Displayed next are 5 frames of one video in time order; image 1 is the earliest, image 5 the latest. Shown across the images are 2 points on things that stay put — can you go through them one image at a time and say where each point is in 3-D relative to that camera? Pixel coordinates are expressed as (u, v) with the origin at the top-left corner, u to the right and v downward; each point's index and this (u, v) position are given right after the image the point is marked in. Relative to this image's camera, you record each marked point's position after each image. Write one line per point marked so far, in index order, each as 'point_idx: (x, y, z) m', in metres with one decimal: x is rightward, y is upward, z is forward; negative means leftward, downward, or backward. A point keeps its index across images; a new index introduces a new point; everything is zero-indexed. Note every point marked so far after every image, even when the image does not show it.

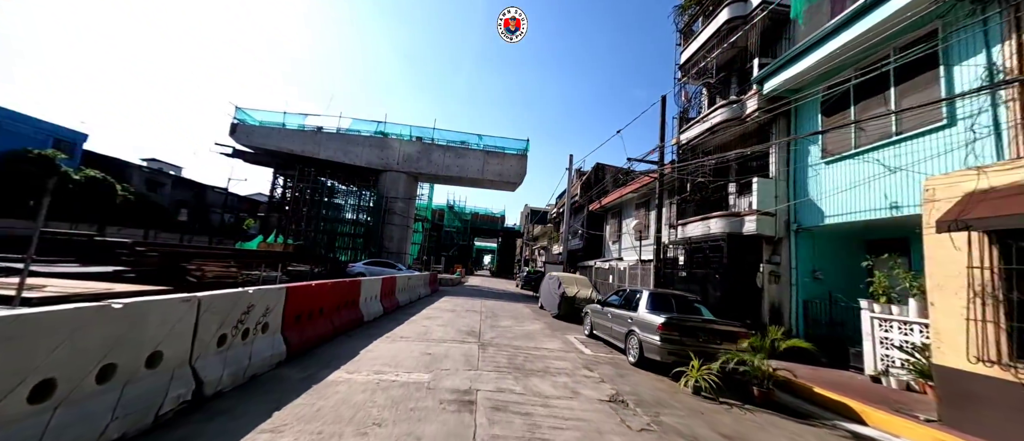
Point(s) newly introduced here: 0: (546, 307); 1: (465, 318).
0: (+1.4, -3.7, +15.1) m
1: (-1.6, -3.3, +11.9) m
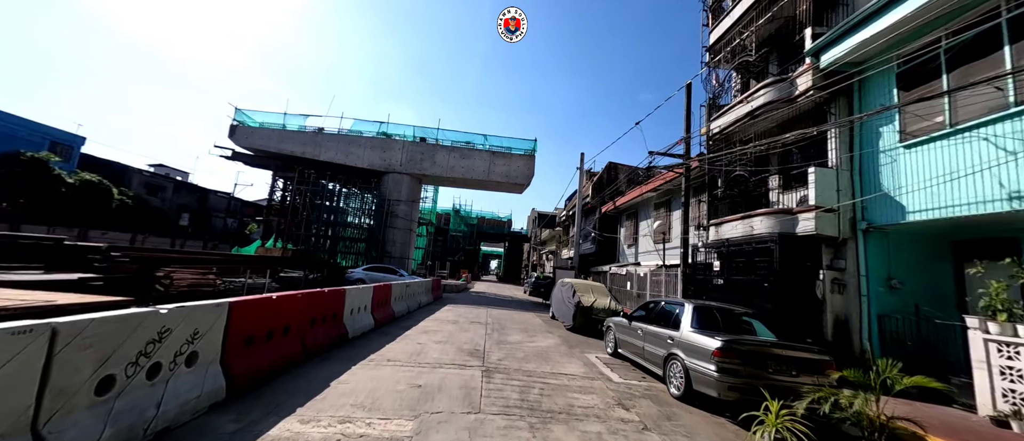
0: (+1.8, -3.7, +13.6) m
1: (-1.3, -3.3, +10.4) m
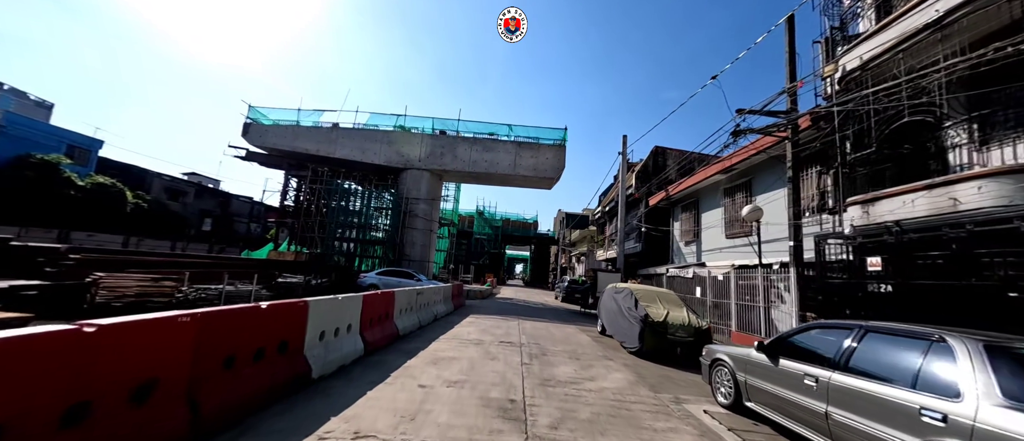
0: (+3.0, -3.3, +10.3) m
1: (-0.3, -2.9, +7.4) m
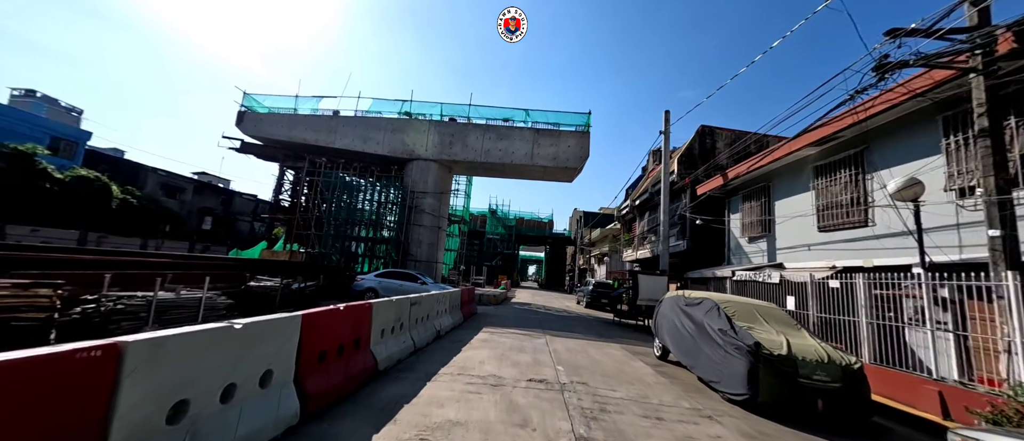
0: (+3.6, -2.9, +7.1) m
1: (+0.2, -2.5, +4.3) m
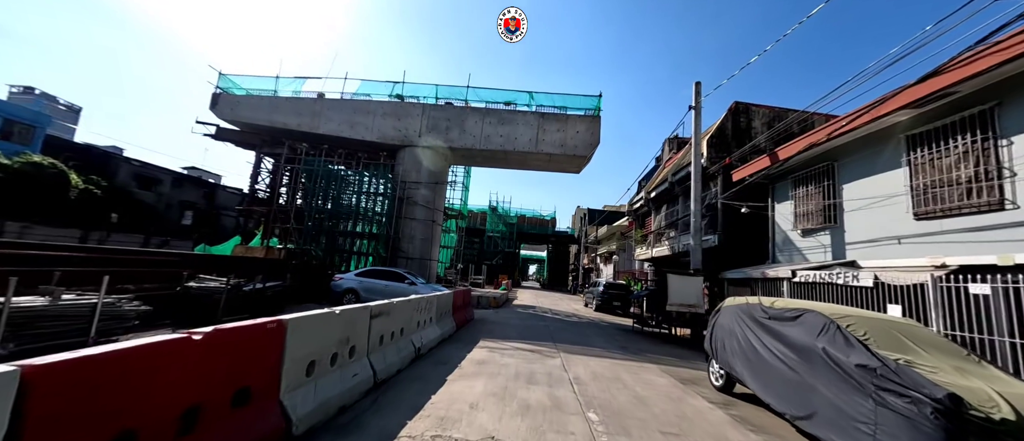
0: (+3.7, -2.6, +4.6) m
1: (+0.3, -2.1, +1.8) m
